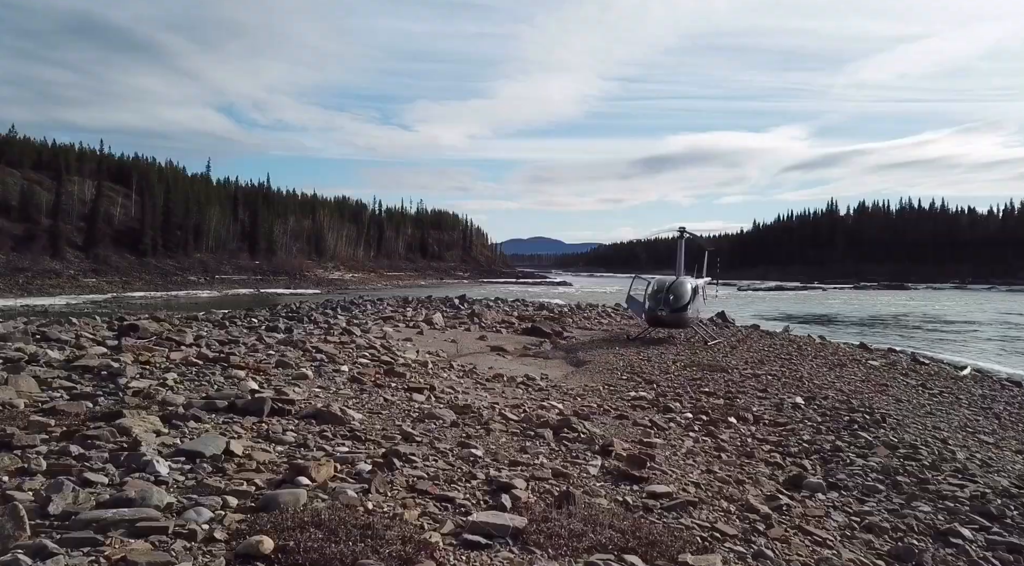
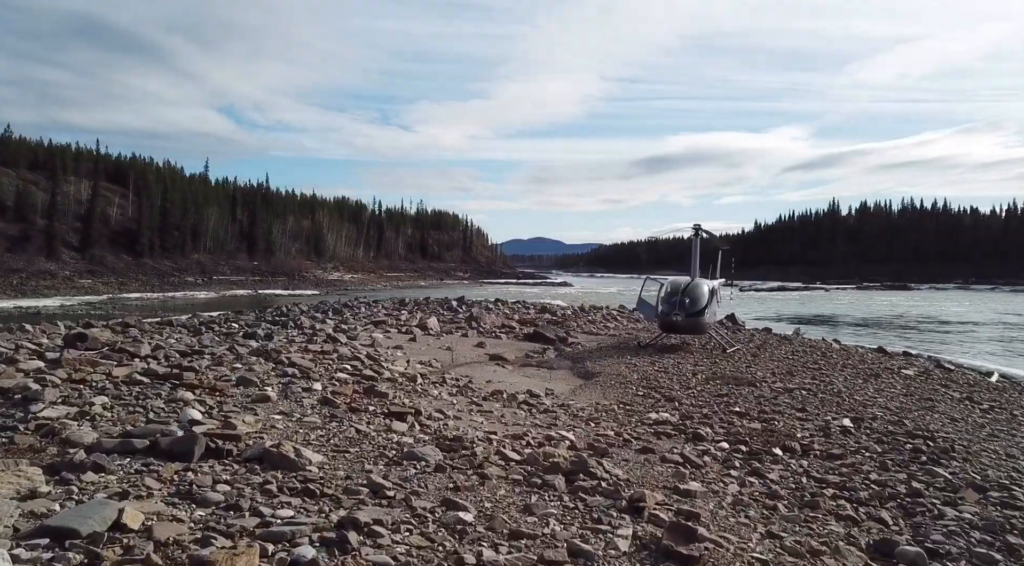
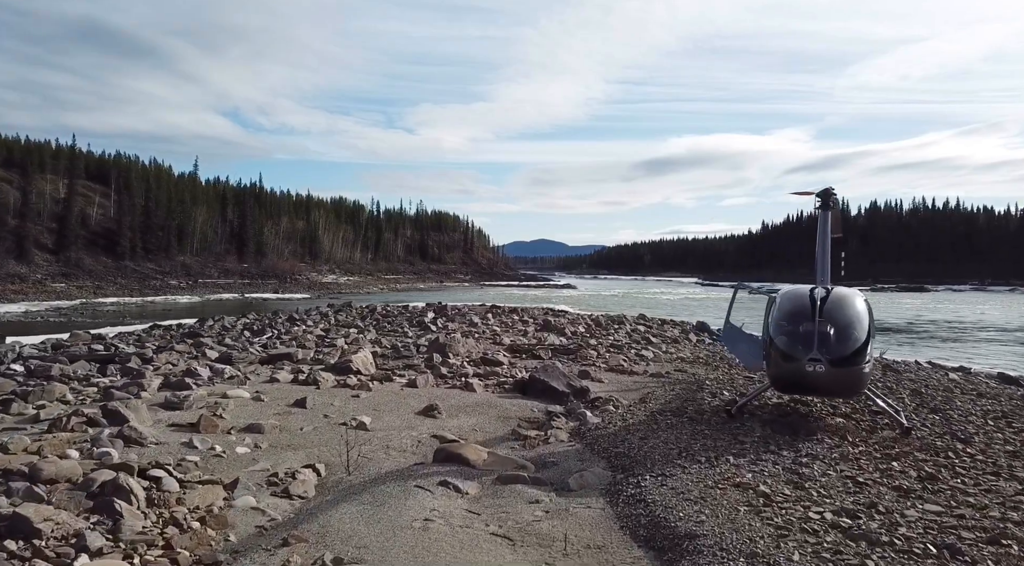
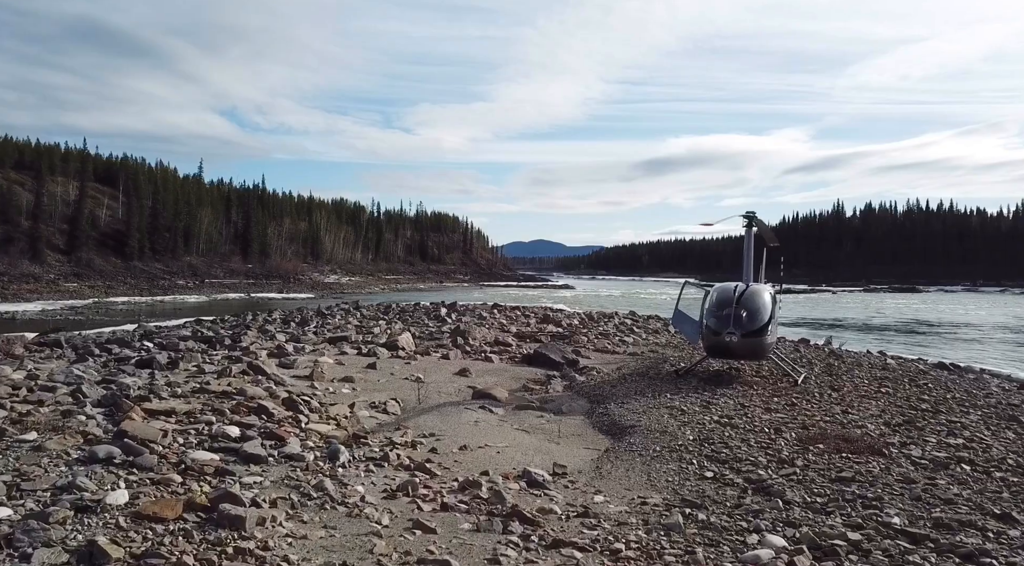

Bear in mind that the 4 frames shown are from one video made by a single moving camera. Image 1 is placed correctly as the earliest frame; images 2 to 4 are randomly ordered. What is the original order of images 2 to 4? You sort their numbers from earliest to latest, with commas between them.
2, 4, 3
